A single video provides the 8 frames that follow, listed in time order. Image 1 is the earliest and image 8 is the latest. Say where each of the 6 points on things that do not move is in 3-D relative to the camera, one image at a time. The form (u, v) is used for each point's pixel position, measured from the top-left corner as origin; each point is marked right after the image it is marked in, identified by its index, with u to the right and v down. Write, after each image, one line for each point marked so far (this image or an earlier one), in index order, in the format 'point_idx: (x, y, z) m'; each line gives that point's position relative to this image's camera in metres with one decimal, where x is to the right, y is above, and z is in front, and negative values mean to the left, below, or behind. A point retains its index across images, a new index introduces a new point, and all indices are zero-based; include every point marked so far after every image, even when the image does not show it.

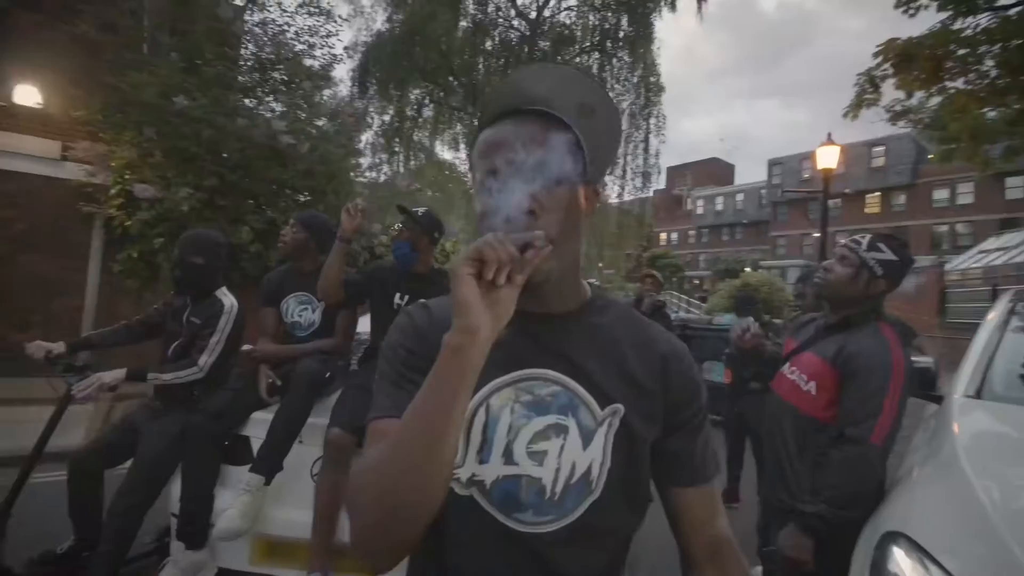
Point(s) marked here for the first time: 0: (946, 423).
0: (+1.9, -0.6, +2.3) m
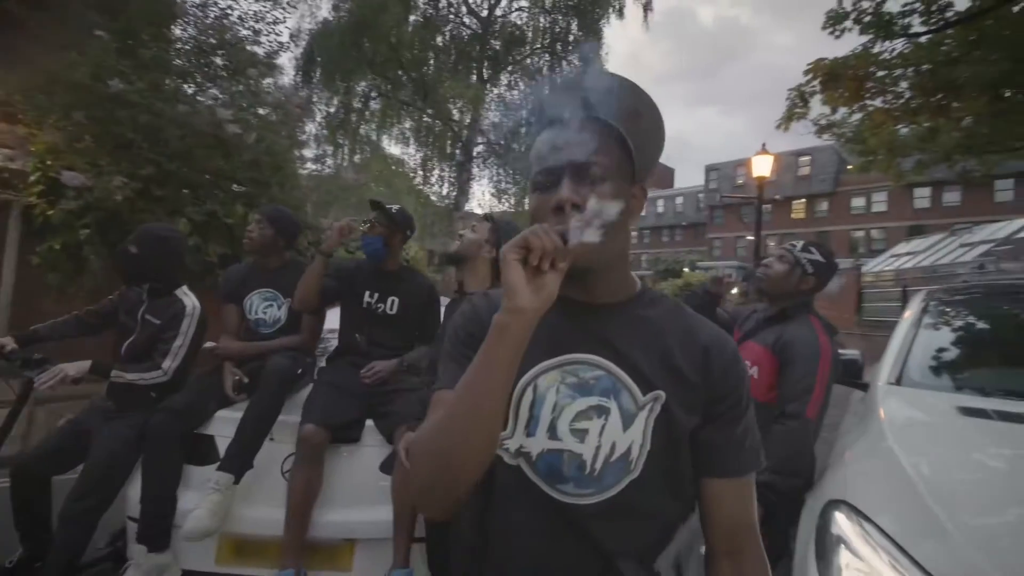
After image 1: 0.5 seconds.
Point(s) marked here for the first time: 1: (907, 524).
0: (+1.8, -0.6, +2.6) m
1: (+1.2, -0.7, +1.6) m
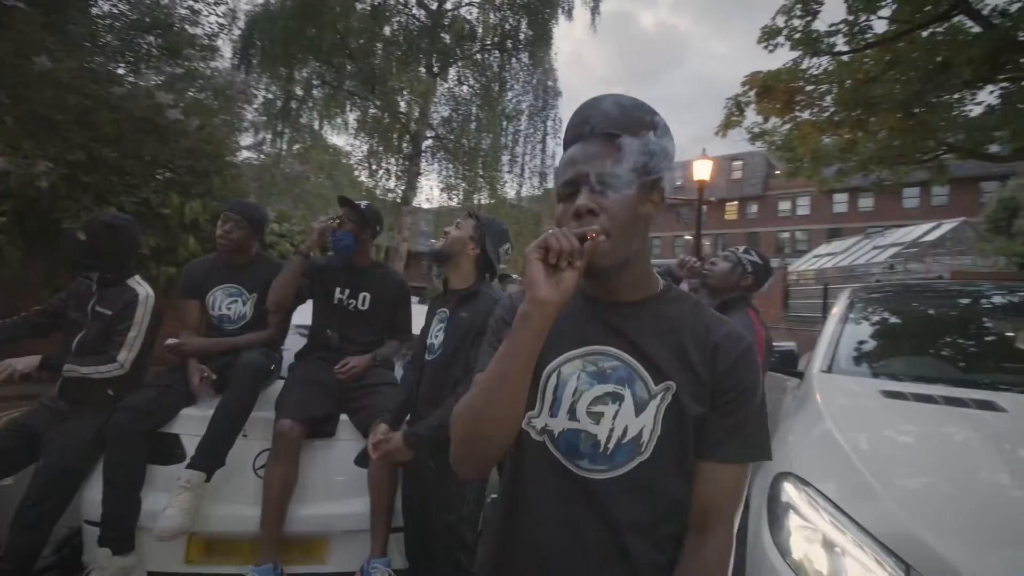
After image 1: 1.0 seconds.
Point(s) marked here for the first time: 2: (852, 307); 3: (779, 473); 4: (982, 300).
0: (+1.7, -0.6, +2.9) m
1: (+1.2, -0.7, +1.8) m
2: (+2.4, -0.1, +3.7) m
3: (+1.1, -0.8, +2.1) m
4: (+3.2, -0.1, +3.5) m
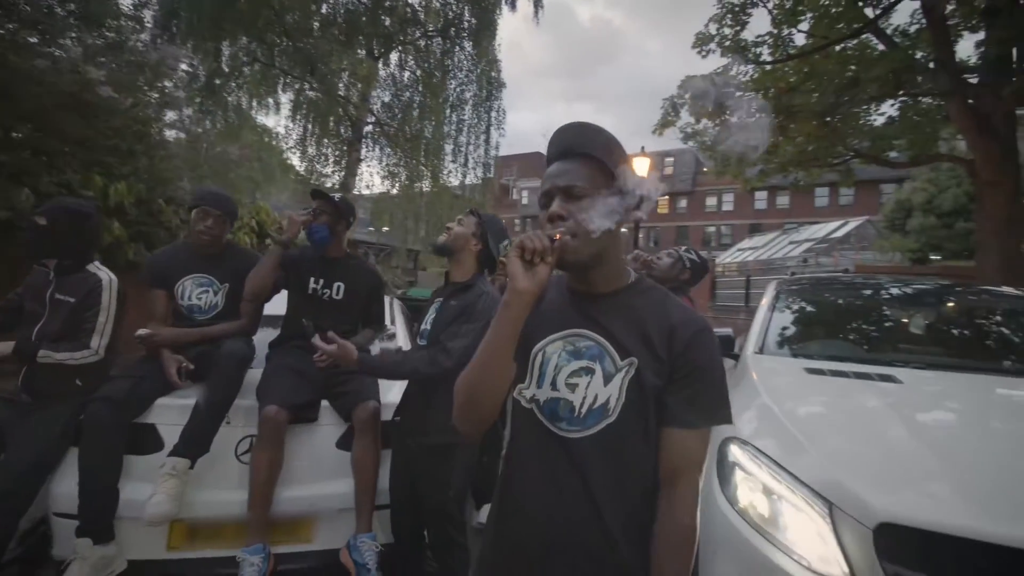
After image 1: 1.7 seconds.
0: (+1.5, -0.5, +3.3) m
1: (+1.1, -0.7, +2.2) m
2: (+2.2, -0.1, +4.2) m
3: (+1.0, -0.7, +2.5) m
4: (+2.9, 0.0, +4.1) m
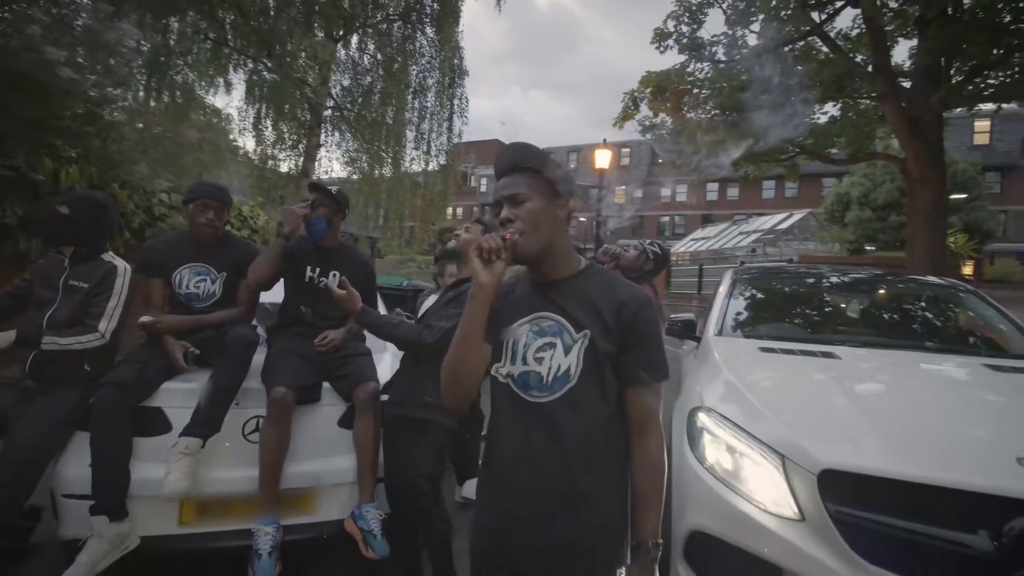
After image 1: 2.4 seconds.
0: (+1.4, -0.5, +3.7) m
1: (+1.1, -0.6, +2.6) m
2: (+2.0, 0.0, +4.7) m
3: (+1.0, -0.7, +2.9) m
4: (+2.8, +0.1, +4.6) m
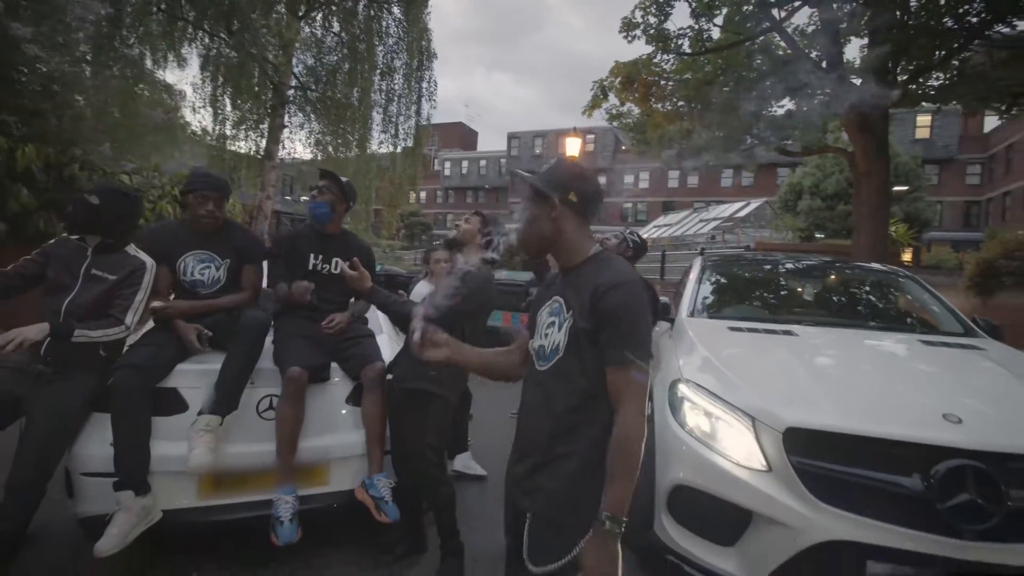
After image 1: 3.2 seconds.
0: (+1.4, -0.4, +4.1) m
1: (+1.2, -0.6, +3.0) m
2: (+1.9, +0.2, +5.1) m
3: (+1.0, -0.6, +3.2) m
4: (+2.7, +0.2, +5.1) m
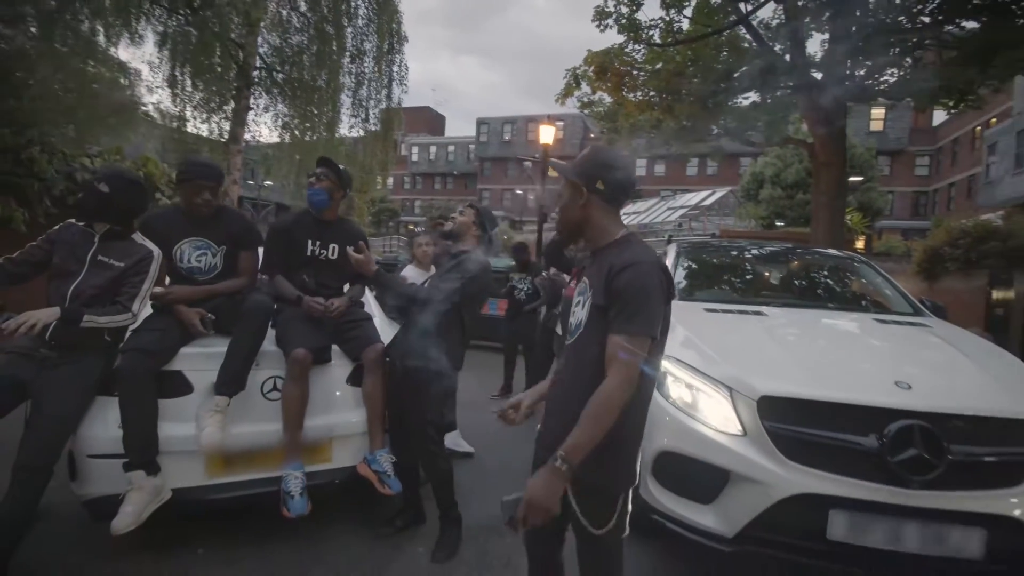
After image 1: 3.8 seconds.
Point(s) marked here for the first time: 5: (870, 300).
0: (+1.3, -0.2, +4.4) m
1: (+1.2, -0.5, +3.3) m
2: (+1.7, +0.3, +5.4) m
3: (+1.0, -0.5, +3.5) m
4: (+2.5, +0.4, +5.4) m
5: (+3.3, -0.1, +4.8) m
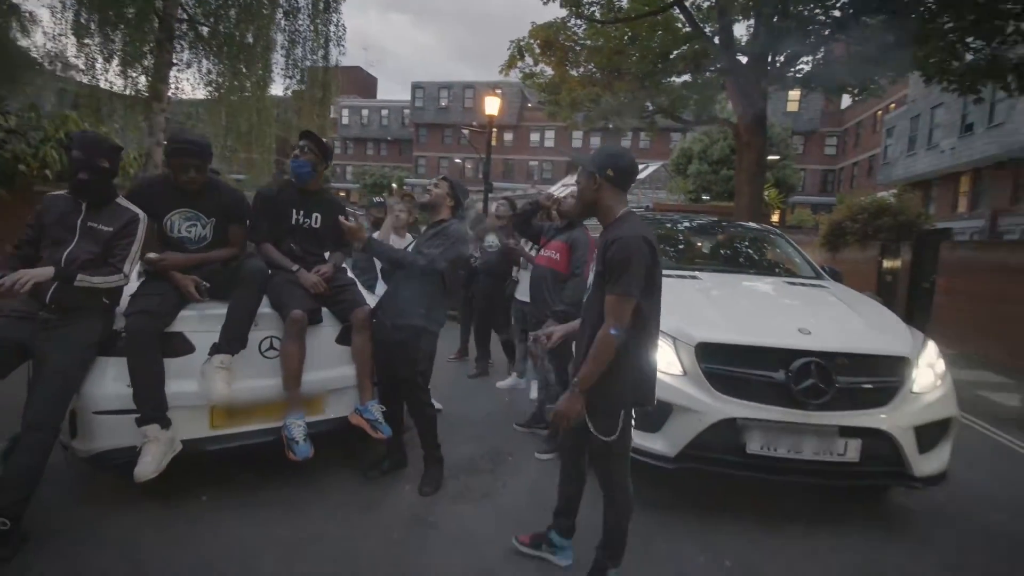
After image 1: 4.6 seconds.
0: (+1.0, +0.1, +5.0) m
1: (+1.0, -0.2, +3.9) m
2: (+1.3, +0.7, +6.0) m
3: (+0.8, -0.2, +4.1) m
4: (+2.1, +0.7, +6.1) m
5: (+3.0, +0.2, +5.7) m
